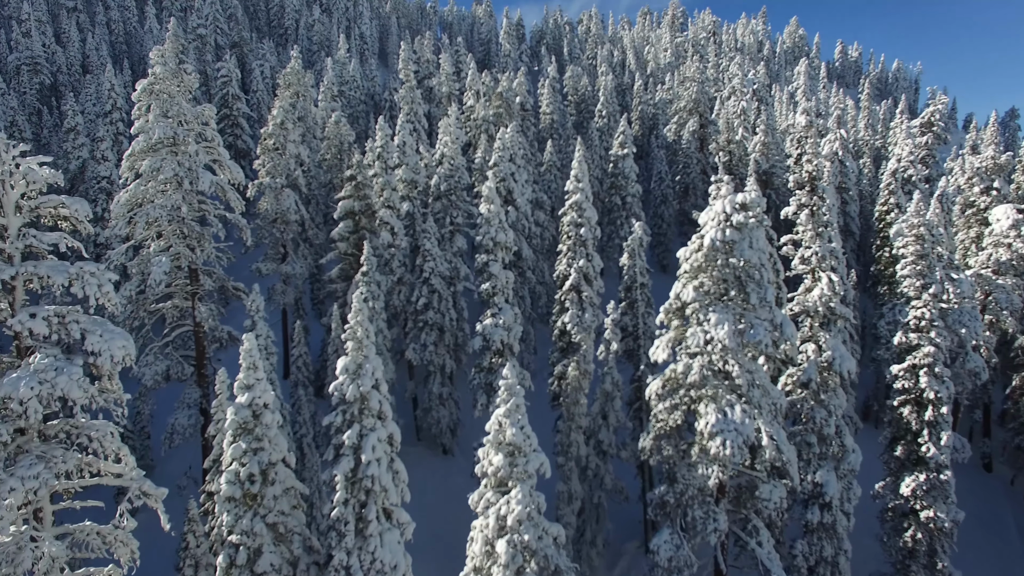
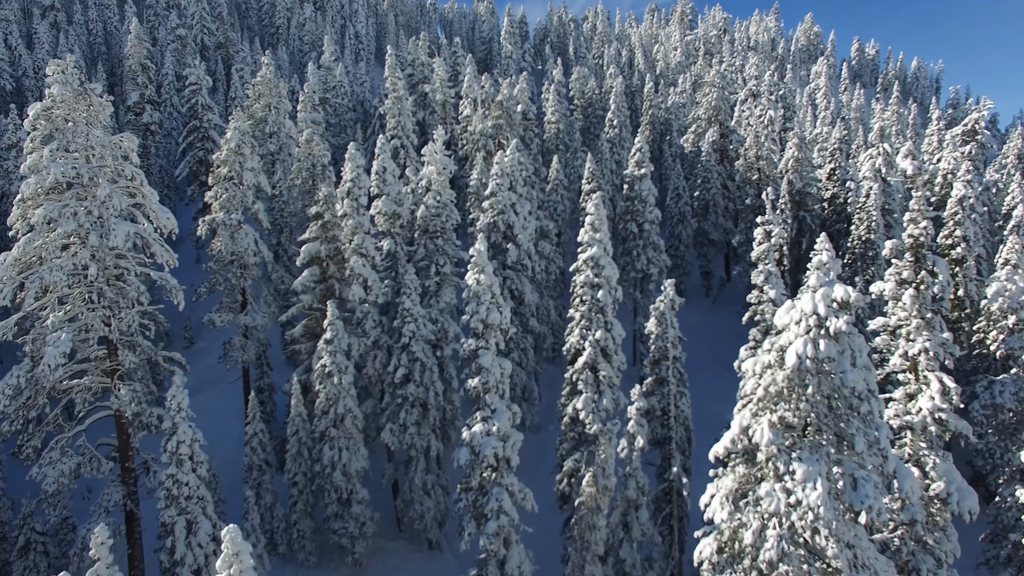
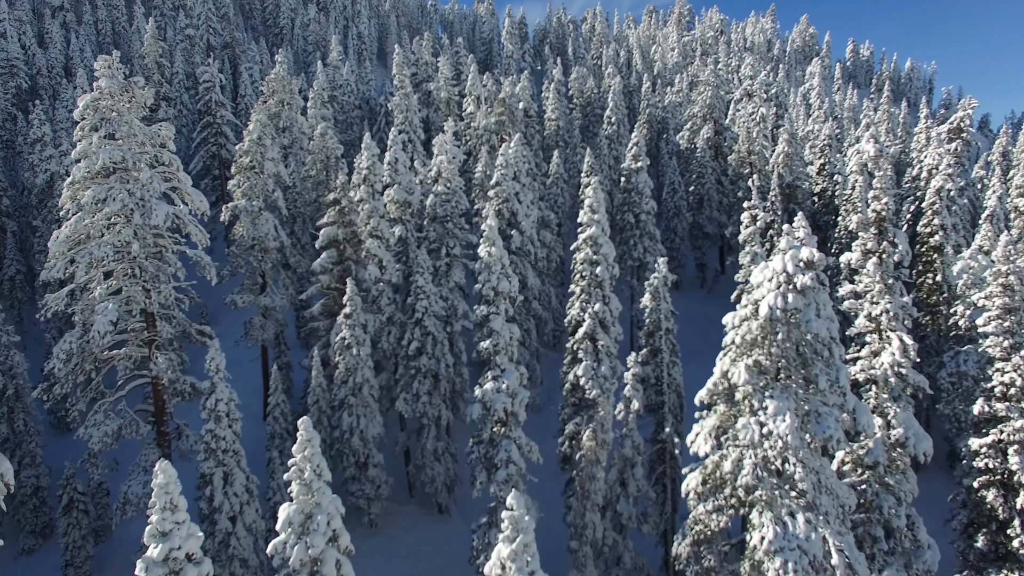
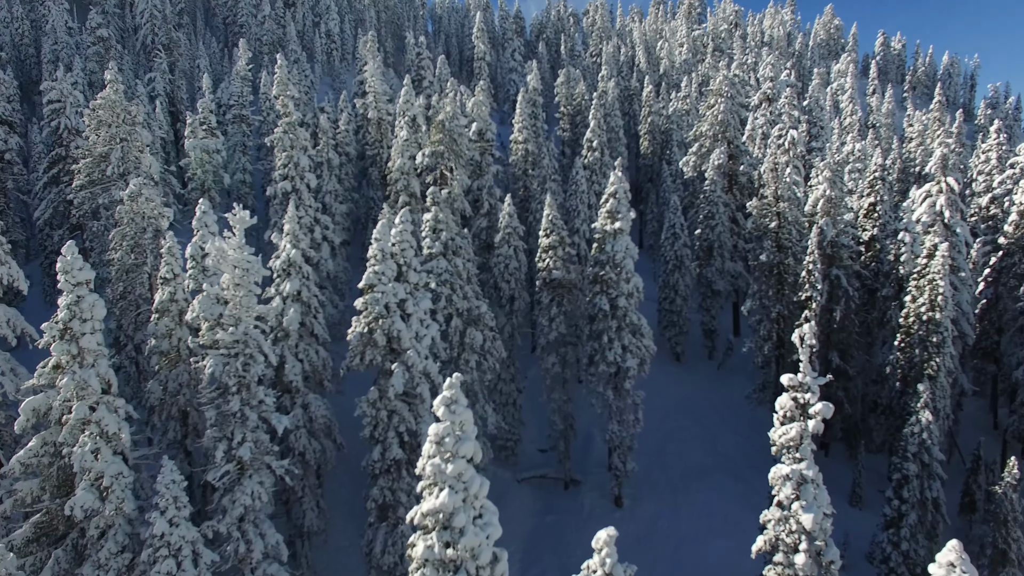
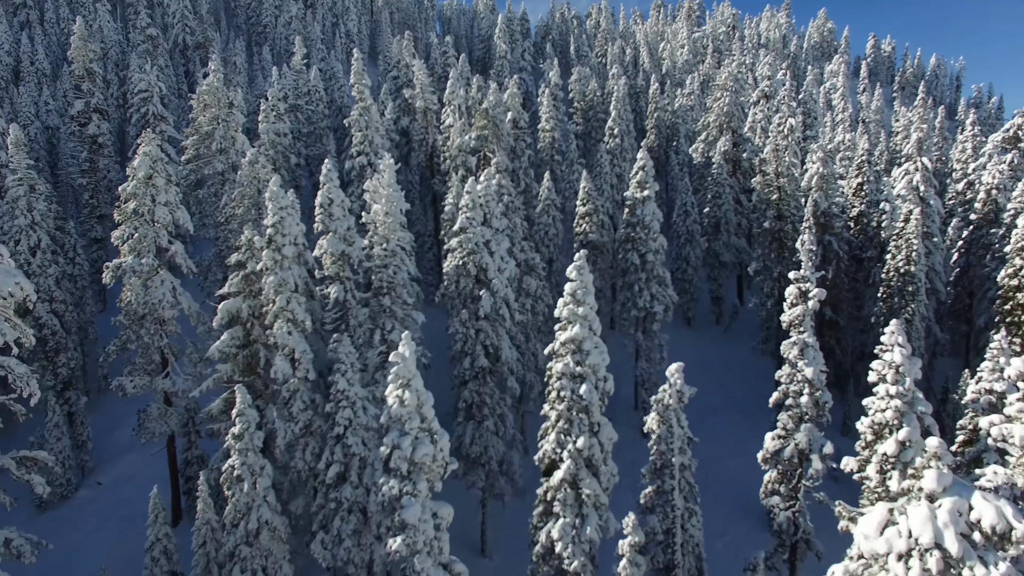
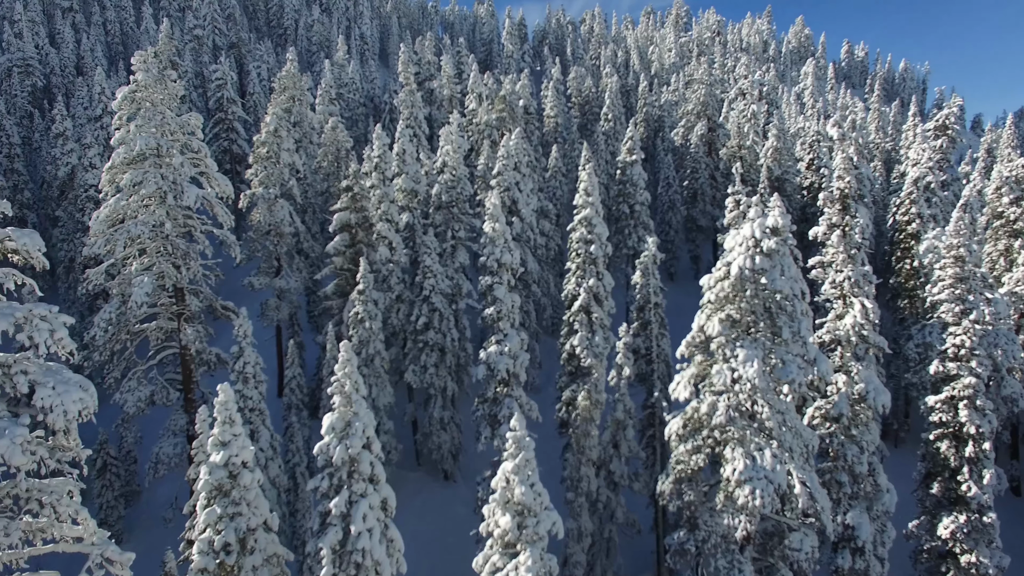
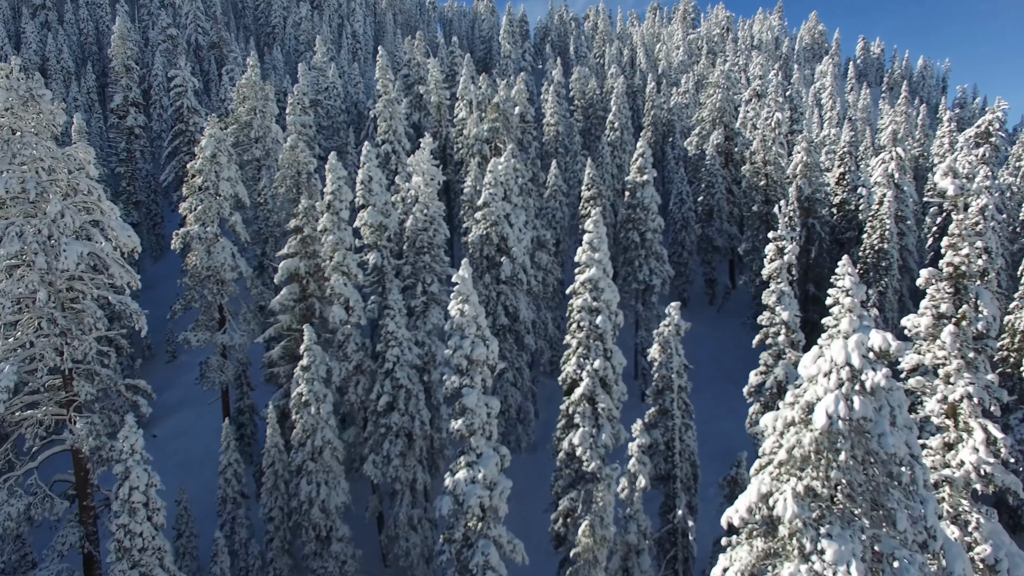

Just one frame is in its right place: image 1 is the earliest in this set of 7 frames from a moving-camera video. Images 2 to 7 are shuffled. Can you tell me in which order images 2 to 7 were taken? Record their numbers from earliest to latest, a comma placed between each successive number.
6, 3, 2, 7, 5, 4
